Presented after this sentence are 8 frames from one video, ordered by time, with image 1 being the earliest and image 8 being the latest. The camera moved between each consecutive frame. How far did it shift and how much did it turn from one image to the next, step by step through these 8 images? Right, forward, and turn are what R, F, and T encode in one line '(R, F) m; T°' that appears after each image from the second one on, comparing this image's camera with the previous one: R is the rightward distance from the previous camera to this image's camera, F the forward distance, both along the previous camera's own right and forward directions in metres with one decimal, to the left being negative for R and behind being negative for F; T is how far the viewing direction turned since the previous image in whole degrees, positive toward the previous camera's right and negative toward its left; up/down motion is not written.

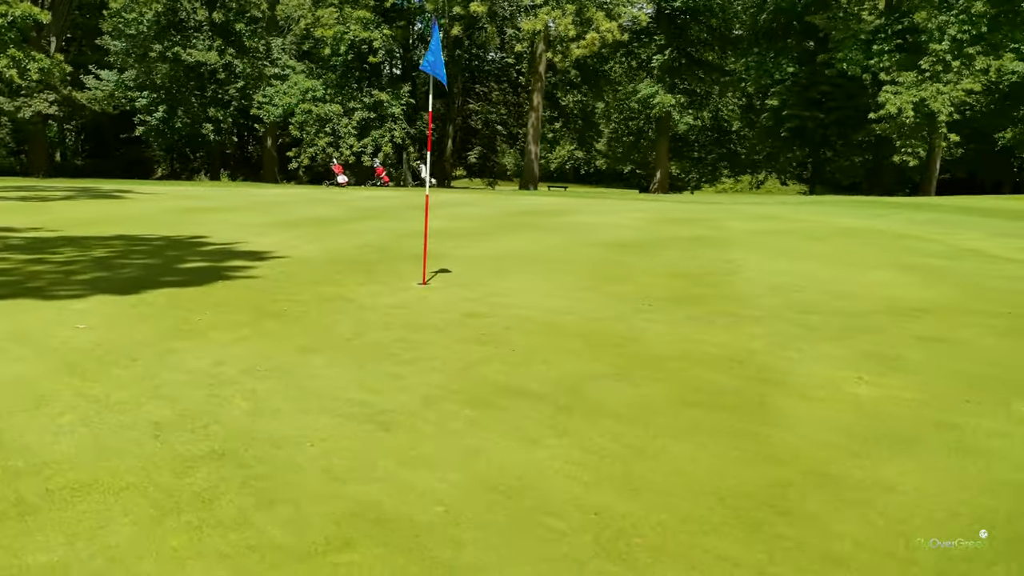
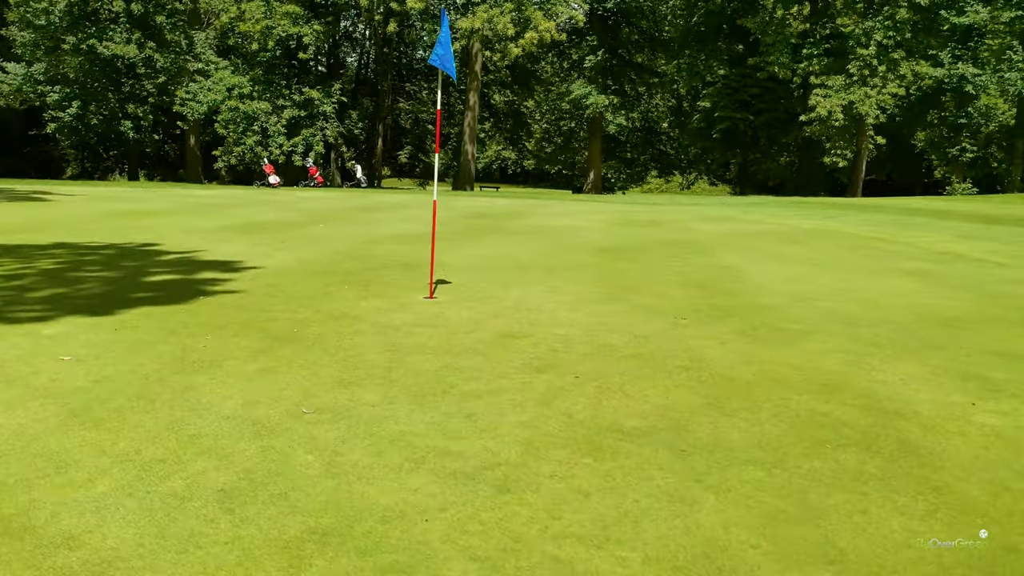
(-0.8, +0.6) m; +5°
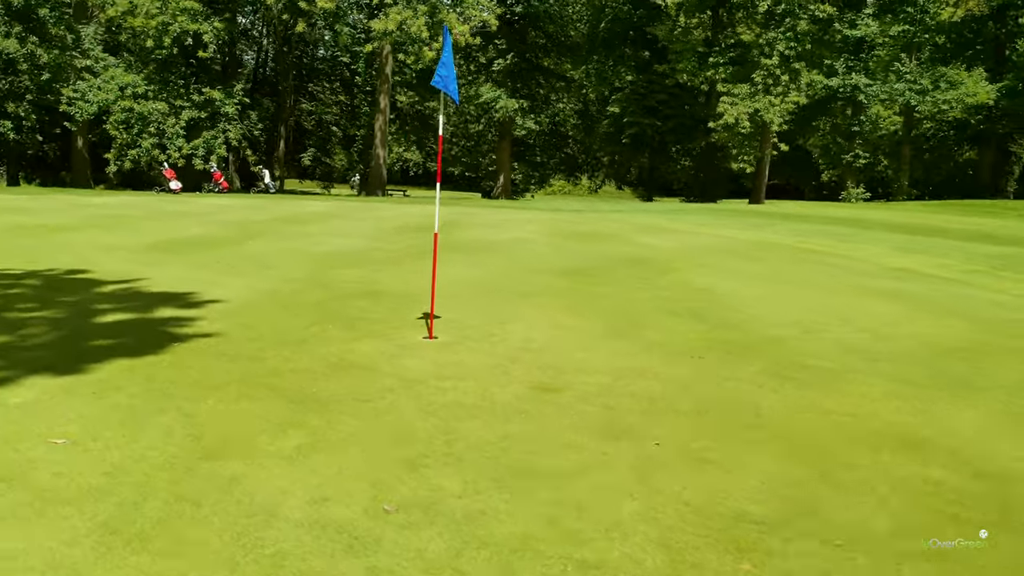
(-0.9, +0.5) m; +7°
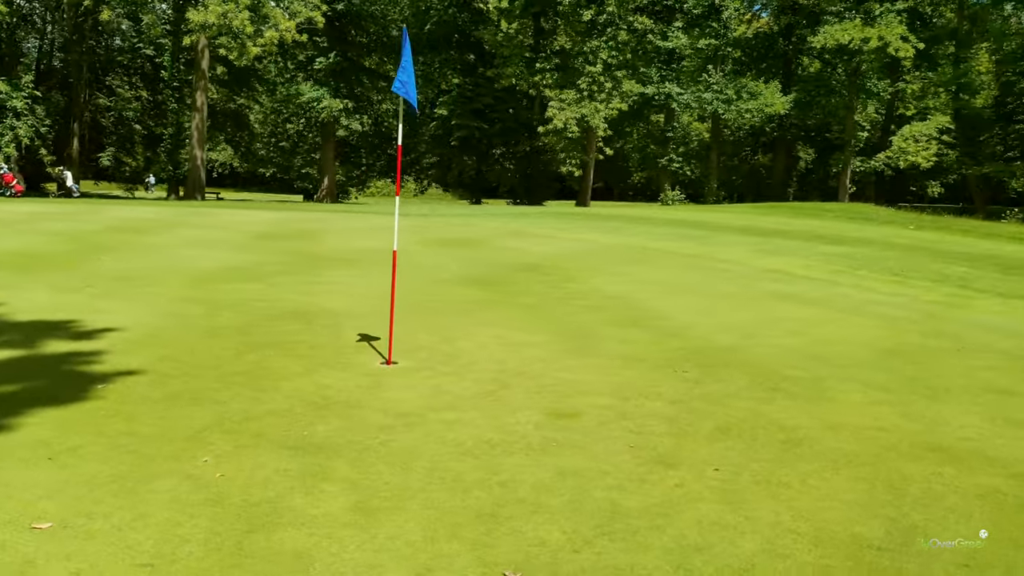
(-1.1, +0.5) m; +13°
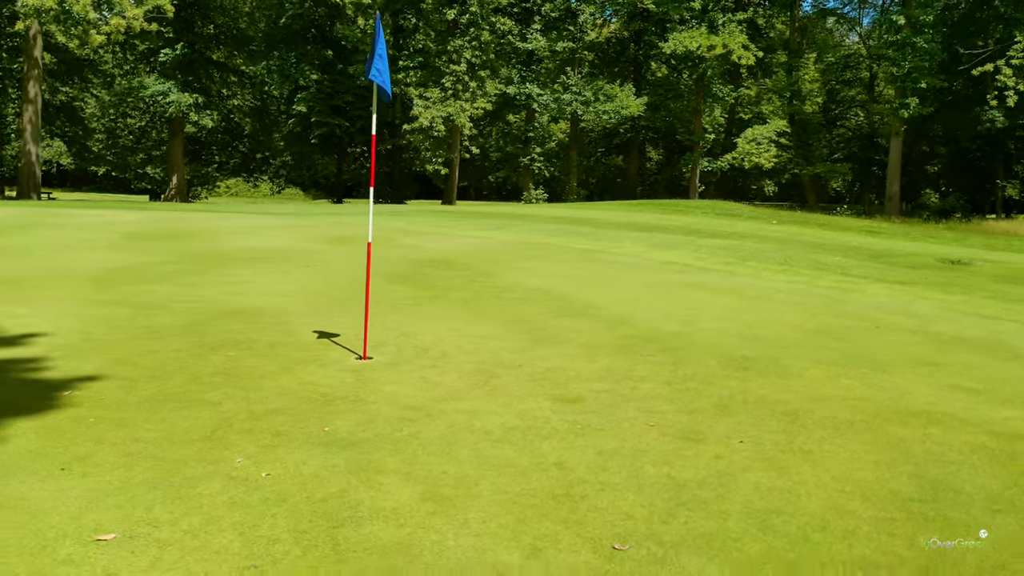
(-0.9, 0.0) m; +10°
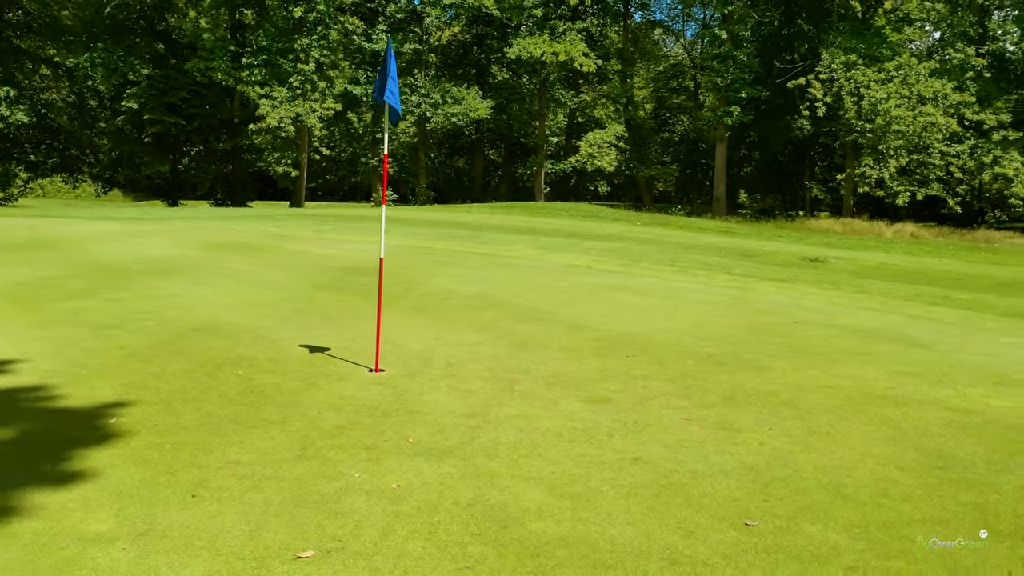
(-1.3, -0.3) m; +12°
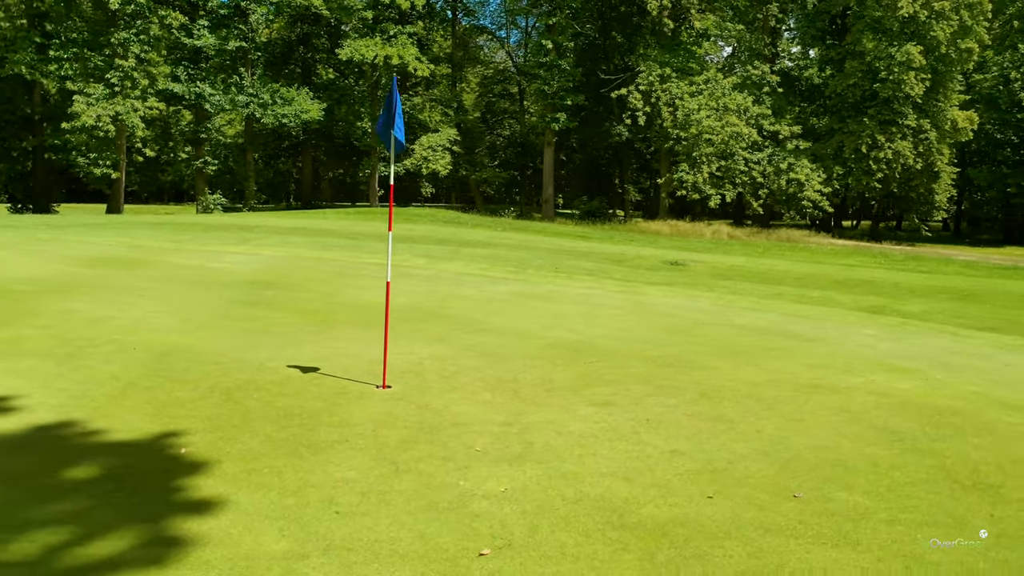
(-1.5, -0.5) m; +13°
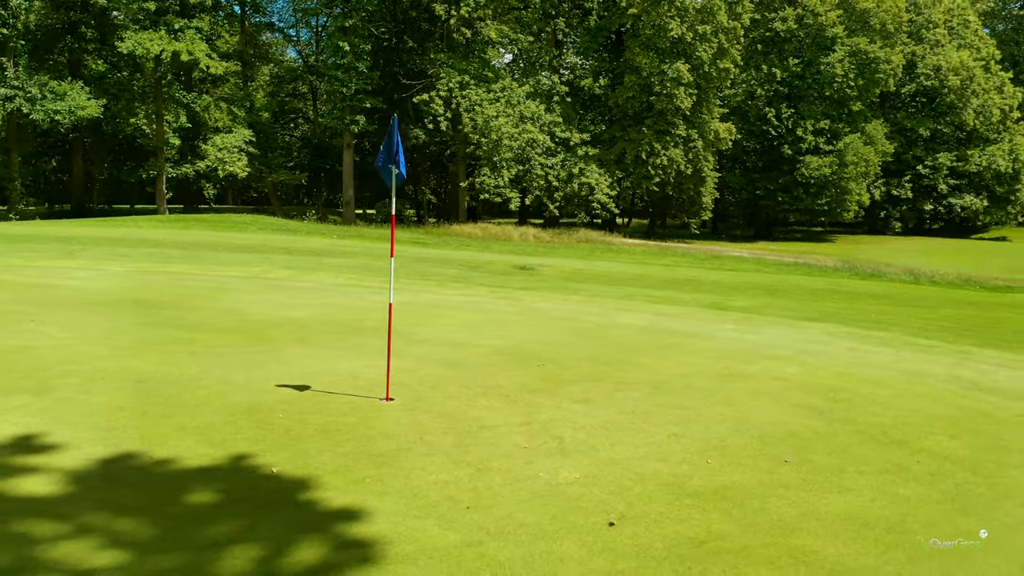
(-1.9, -0.7) m; +15°
